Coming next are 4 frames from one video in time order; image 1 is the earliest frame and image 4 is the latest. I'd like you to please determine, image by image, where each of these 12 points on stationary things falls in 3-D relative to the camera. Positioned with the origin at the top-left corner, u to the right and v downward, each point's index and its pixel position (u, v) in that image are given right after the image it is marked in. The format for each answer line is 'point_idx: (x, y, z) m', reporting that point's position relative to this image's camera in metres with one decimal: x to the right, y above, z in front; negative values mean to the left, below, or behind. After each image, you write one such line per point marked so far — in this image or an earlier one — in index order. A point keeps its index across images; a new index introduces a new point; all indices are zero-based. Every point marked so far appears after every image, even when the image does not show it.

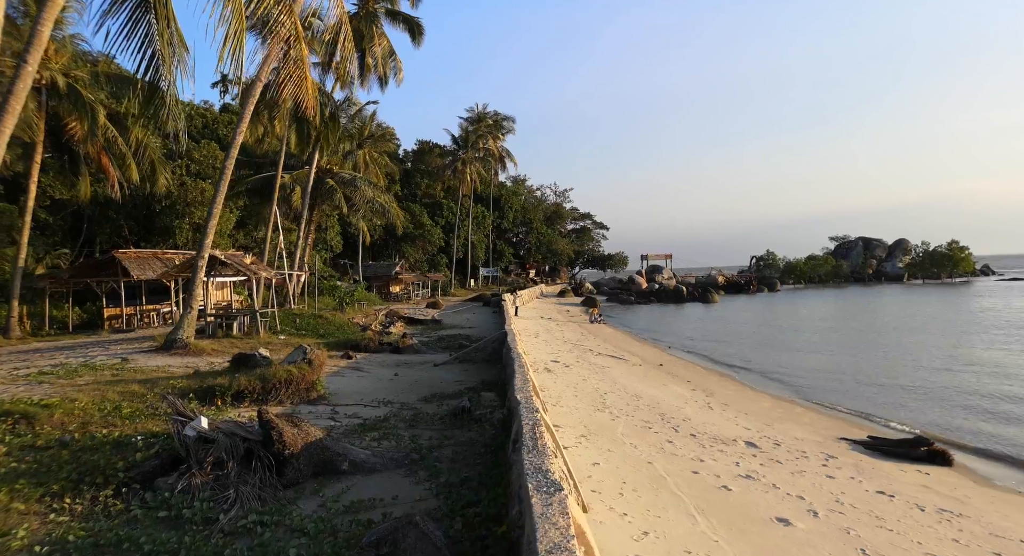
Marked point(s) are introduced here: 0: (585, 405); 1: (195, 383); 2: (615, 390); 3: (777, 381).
0: (+1.2, -2.0, +9.5) m
1: (-4.4, -1.5, +8.3) m
2: (+2.0, -2.1, +11.4) m
3: (+6.6, -2.6, +14.8) m
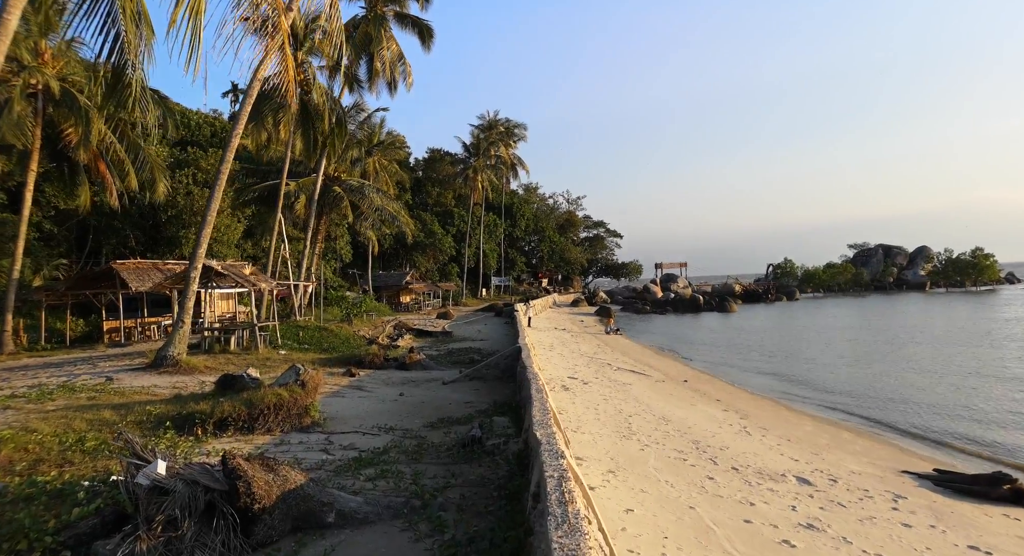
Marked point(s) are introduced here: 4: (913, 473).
0: (+1.4, -2.2, +8.5) m
1: (-4.2, -1.6, +7.4) m
2: (+2.2, -2.3, +10.4) m
3: (+6.9, -2.8, +13.7) m
4: (+5.1, -2.5, +7.6) m
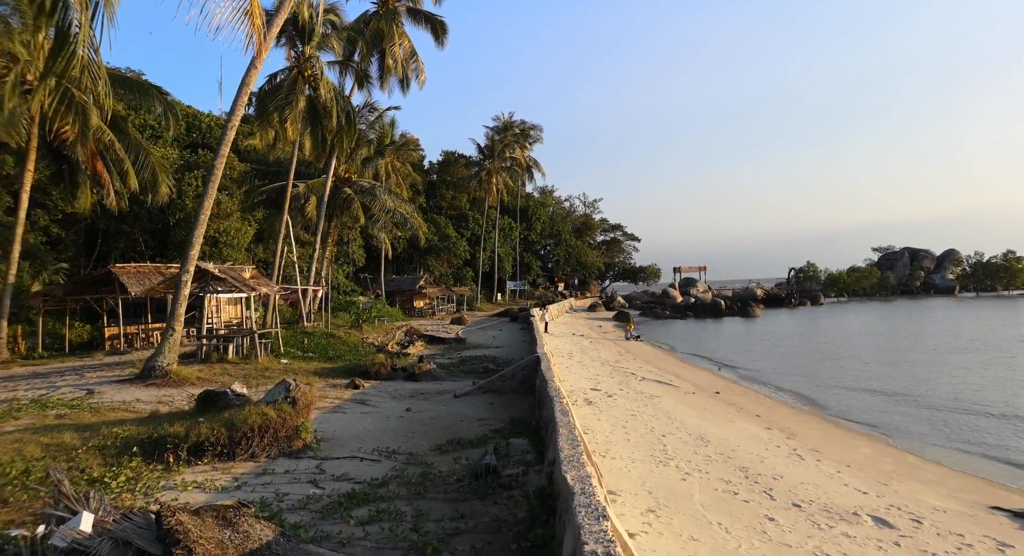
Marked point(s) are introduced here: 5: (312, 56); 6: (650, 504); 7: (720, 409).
0: (+1.6, -2.2, +7.4) m
1: (-4.0, -1.7, +6.5) m
2: (+2.5, -2.4, +9.3) m
3: (+7.3, -2.9, +12.4) m
4: (+5.4, -2.5, +6.5) m
5: (-6.0, +6.6, +17.9) m
6: (+1.3, -2.1, +5.7) m
7: (+4.1, -2.6, +11.7) m
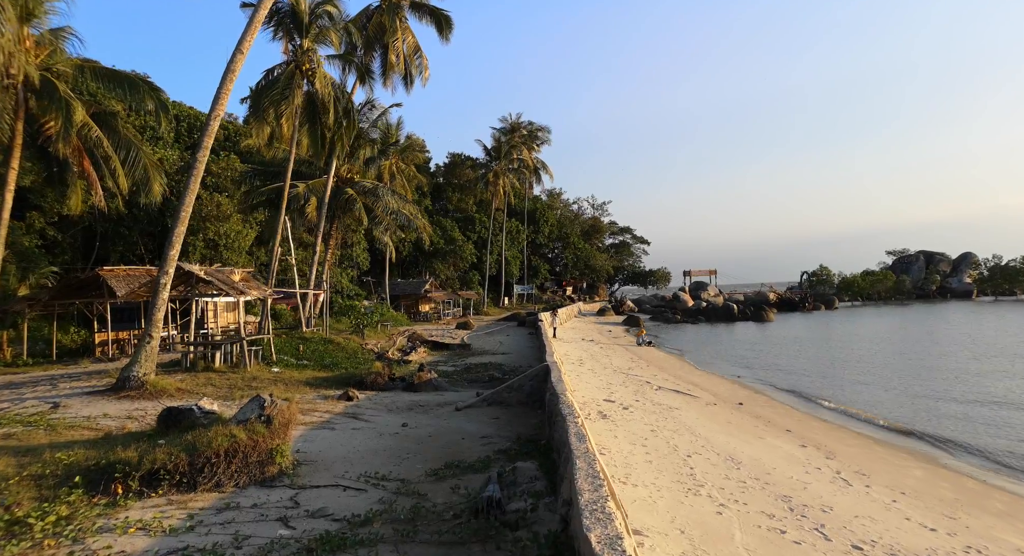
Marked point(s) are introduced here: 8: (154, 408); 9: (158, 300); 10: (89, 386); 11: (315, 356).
0: (+1.7, -2.2, +6.5) m
1: (-3.9, -1.7, +5.6) m
2: (+2.6, -2.4, +8.3) m
3: (+7.4, -2.9, +11.4) m
4: (+5.4, -2.5, +5.5) m
5: (-5.8, +6.5, +17.1) m
6: (+1.4, -2.1, +4.7) m
7: (+4.2, -2.6, +10.7) m
8: (-5.1, -1.9, +8.5) m
9: (-6.0, -0.4, +10.1) m
10: (-7.3, -1.9, +10.3) m
11: (-4.7, -1.9, +14.3) m
